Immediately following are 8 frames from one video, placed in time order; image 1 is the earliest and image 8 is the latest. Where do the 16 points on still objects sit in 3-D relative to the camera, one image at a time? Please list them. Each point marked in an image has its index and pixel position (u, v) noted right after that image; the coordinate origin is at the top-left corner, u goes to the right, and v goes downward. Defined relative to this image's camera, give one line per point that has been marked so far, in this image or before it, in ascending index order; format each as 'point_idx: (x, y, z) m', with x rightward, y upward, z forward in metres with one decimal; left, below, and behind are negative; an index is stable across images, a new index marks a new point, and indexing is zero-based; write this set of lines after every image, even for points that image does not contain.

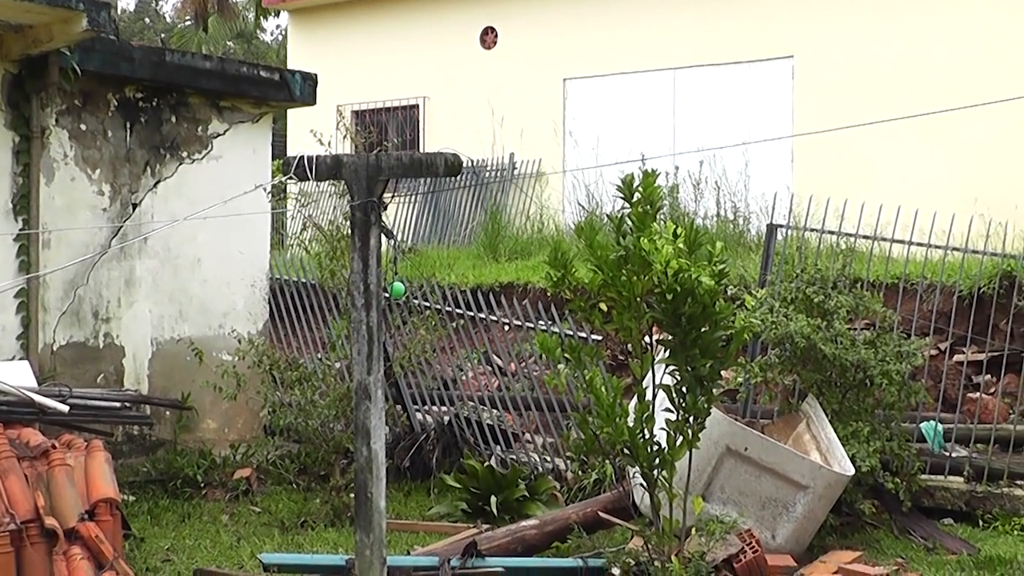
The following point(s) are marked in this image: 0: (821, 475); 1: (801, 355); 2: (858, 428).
0: (+1.2, -0.6, +5.5) m
1: (+1.2, -0.2, +6.0) m
2: (+1.5, -0.5, +6.1) m
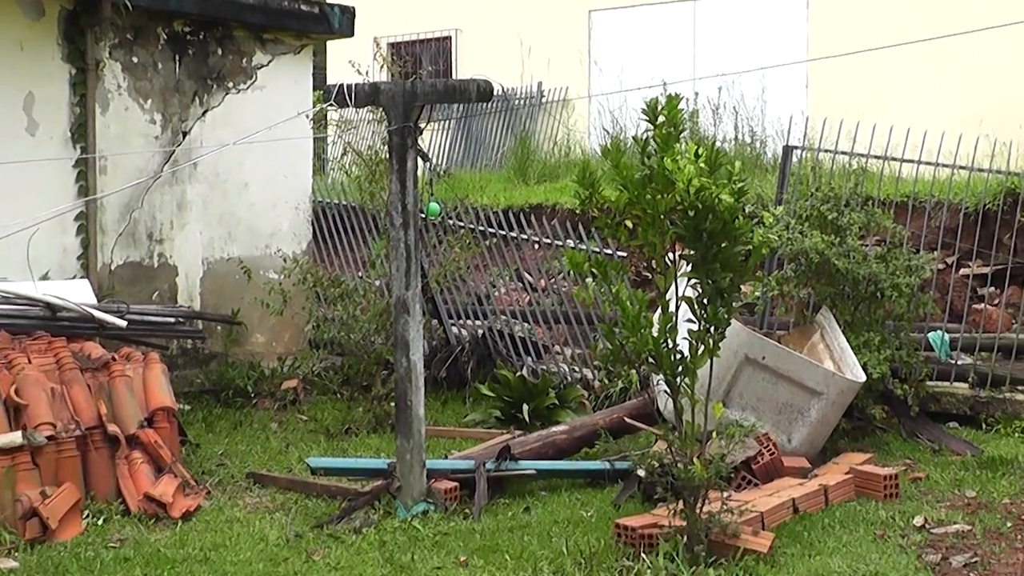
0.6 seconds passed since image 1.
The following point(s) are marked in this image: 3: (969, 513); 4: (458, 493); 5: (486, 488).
0: (+1.3, -0.3, +5.7) m
1: (+1.4, +0.1, +6.3) m
2: (+1.6, -0.1, +6.4) m
3: (+1.7, -0.8, +5.3) m
4: (-0.1, -0.7, +5.6) m
5: (0.0, -0.7, +5.6) m
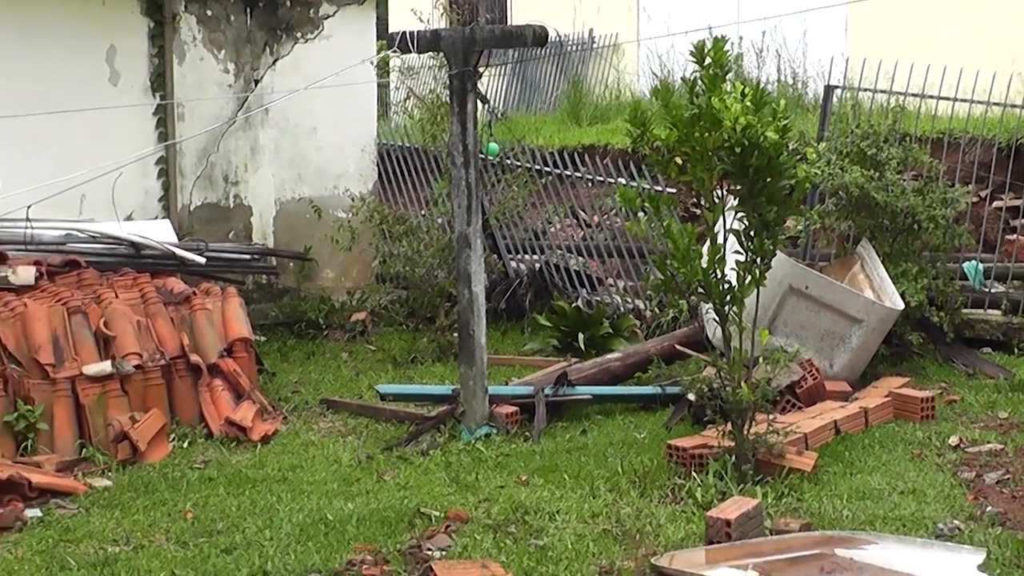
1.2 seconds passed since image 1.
0: (+1.5, 0.0, +6.0) m
1: (+1.6, +0.4, +6.5) m
2: (+1.8, +0.1, +6.6) m
3: (+1.9, -0.5, +5.6) m
4: (+0.1, -0.5, +5.9) m
5: (+0.2, -0.4, +5.9) m
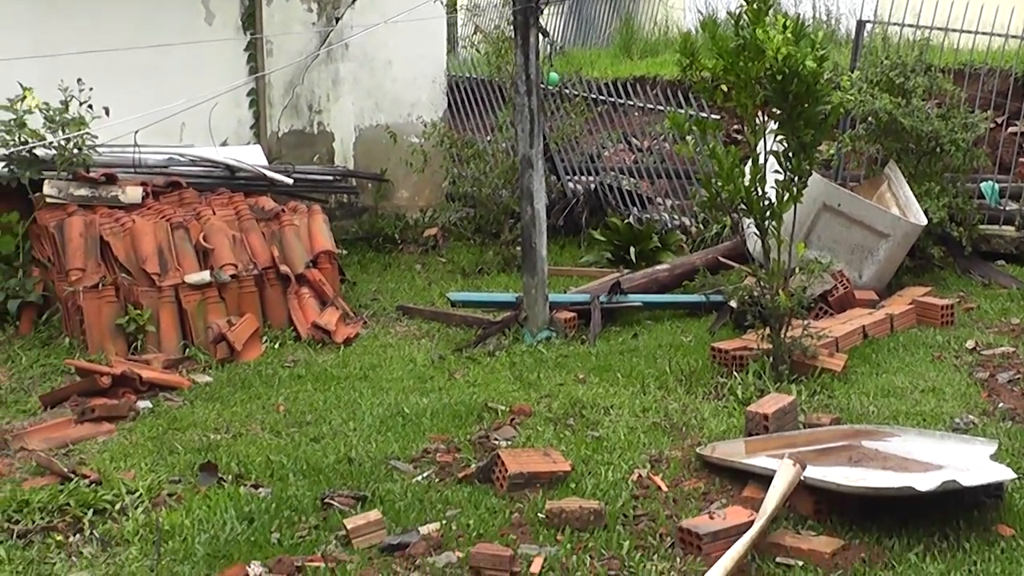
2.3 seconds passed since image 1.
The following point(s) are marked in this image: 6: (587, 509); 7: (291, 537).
0: (+1.8, +0.3, +6.5) m
1: (+1.8, +0.8, +7.0) m
2: (+2.1, +0.5, +7.1) m
3: (+2.1, -0.2, +6.1) m
4: (+0.3, -0.1, +6.4) m
5: (+0.4, -0.1, +6.4) m
6: (+0.2, -0.8, +4.6) m
7: (-0.8, -0.9, +4.6) m
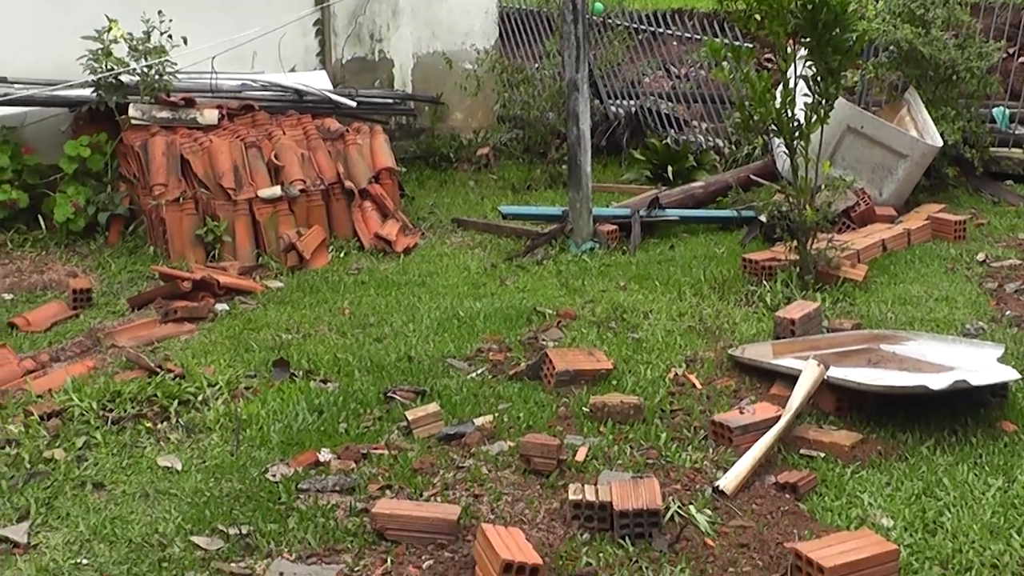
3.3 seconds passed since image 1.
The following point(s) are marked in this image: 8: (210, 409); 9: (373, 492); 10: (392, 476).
0: (+2.0, +0.7, +6.9) m
1: (+2.0, +1.2, +7.4) m
2: (+2.3, +0.9, +7.5) m
3: (+2.3, +0.2, +6.5) m
4: (+0.5, +0.3, +6.9) m
5: (+0.6, +0.3, +6.9) m
6: (+0.4, -0.4, +5.1) m
7: (-0.6, -0.5, +5.1) m
8: (-1.2, -0.5, +5.4) m
9: (-0.5, -0.7, +4.6) m
10: (-0.4, -0.6, +4.7) m
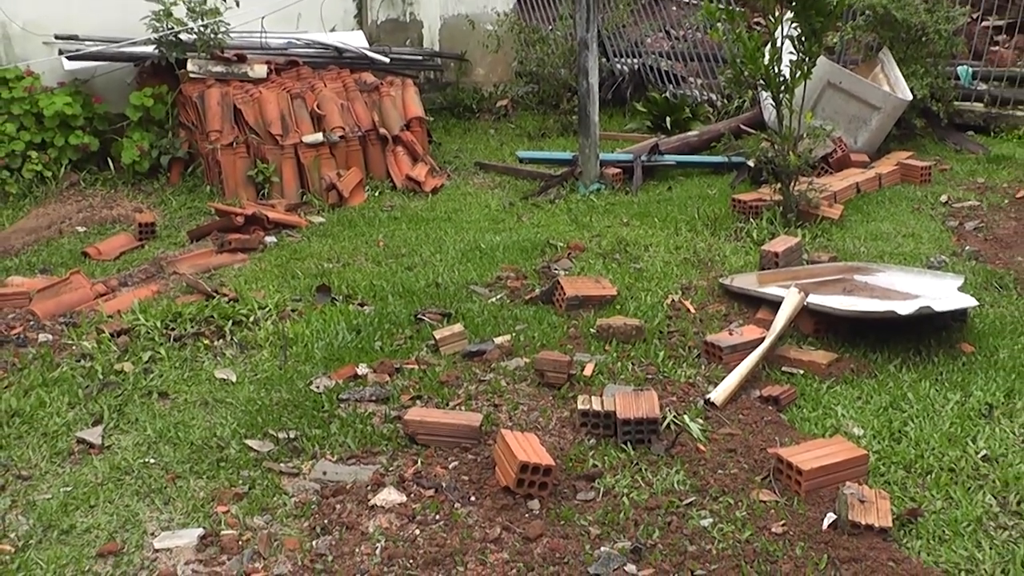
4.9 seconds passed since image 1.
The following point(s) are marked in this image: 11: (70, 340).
0: (+2.0, +1.0, +7.6) m
1: (+2.1, +1.5, +8.1) m
2: (+2.4, +1.2, +8.3) m
3: (+2.4, +0.5, +7.3) m
4: (+0.6, +0.6, +7.6) m
5: (+0.7, +0.6, +7.6) m
6: (+0.5, -0.1, +5.8) m
7: (-0.5, -0.2, +5.9) m
8: (-1.1, -0.2, +6.1) m
9: (-0.4, -0.4, +5.3) m
10: (-0.4, -0.4, +5.5) m
11: (-1.9, -0.2, +6.0) m
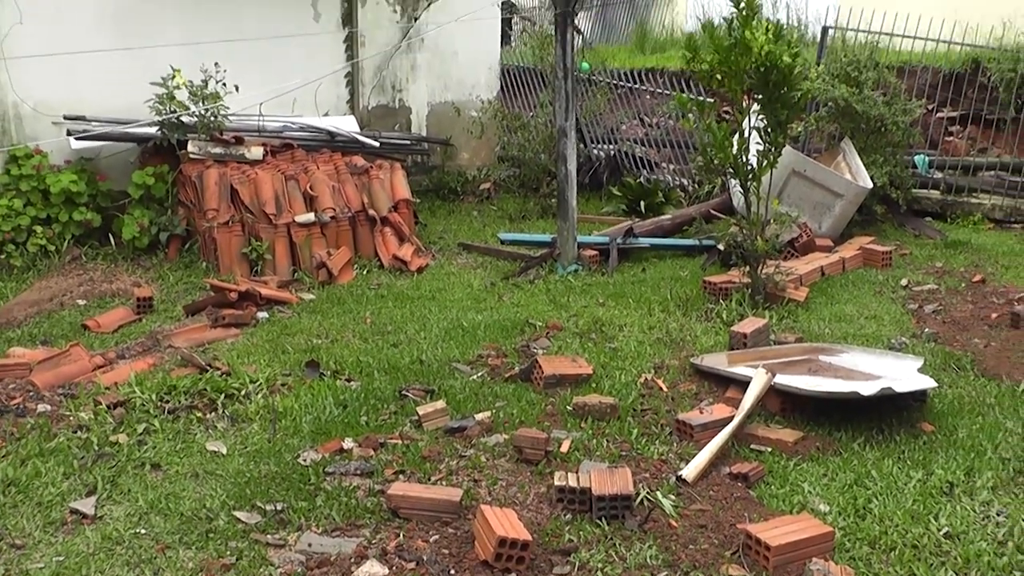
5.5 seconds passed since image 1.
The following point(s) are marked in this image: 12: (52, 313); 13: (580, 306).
0: (+1.9, +0.6, +8.0) m
1: (+2.0, +1.1, +8.5) m
2: (+2.3, +0.8, +8.6) m
3: (+2.3, +0.1, +7.6) m
4: (+0.5, +0.2, +7.9) m
5: (+0.6, +0.2, +7.9) m
6: (+0.4, -0.5, +6.1) m
7: (-0.6, -0.6, +6.1) m
8: (-1.2, -0.5, +6.4) m
9: (-0.5, -0.7, +5.6) m
10: (-0.4, -0.7, +5.7) m
11: (-2.0, -0.5, +6.2) m
12: (-2.4, -0.1, +7.5) m
13: (+0.3, -0.1, +7.3) m
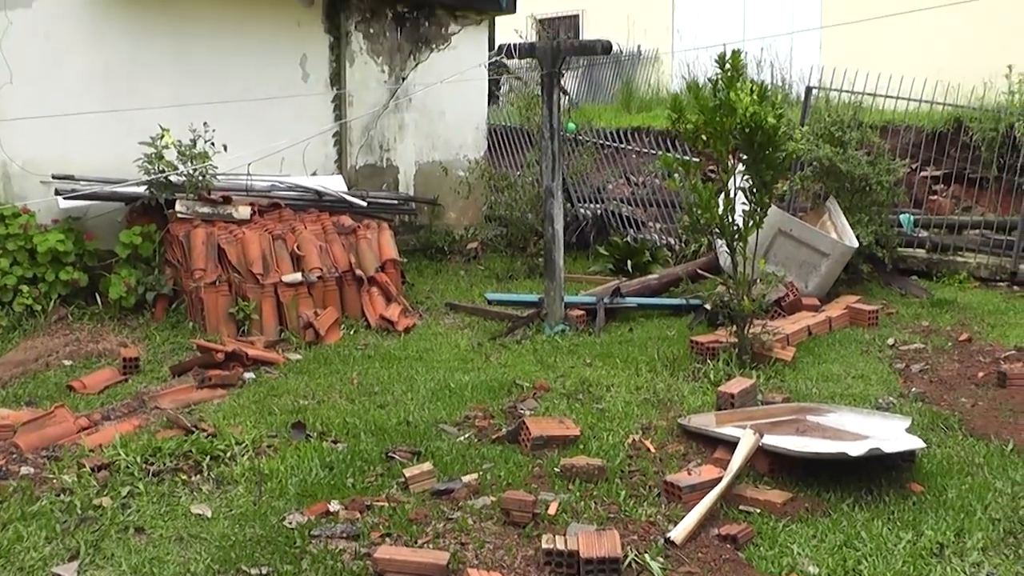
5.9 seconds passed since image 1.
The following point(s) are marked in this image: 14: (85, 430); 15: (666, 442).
0: (+1.9, +0.2, +8.0) m
1: (+1.9, +0.7, +8.5) m
2: (+2.2, +0.4, +8.6) m
3: (+2.2, -0.3, +7.6) m
4: (+0.4, -0.1, +7.9) m
5: (+0.5, -0.1, +7.9) m
6: (+0.4, -0.8, +6.1) m
7: (-0.6, -0.8, +6.1) m
8: (-1.2, -0.8, +6.4) m
9: (-0.5, -1.0, +5.6) m
10: (-0.5, -1.0, +5.7) m
11: (-2.0, -0.8, +6.2) m
12: (-2.5, -0.4, +7.5) m
13: (+0.3, -0.4, +7.3) m
14: (-2.0, -0.7, +6.8) m
15: (+0.7, -0.7, +6.5) m
